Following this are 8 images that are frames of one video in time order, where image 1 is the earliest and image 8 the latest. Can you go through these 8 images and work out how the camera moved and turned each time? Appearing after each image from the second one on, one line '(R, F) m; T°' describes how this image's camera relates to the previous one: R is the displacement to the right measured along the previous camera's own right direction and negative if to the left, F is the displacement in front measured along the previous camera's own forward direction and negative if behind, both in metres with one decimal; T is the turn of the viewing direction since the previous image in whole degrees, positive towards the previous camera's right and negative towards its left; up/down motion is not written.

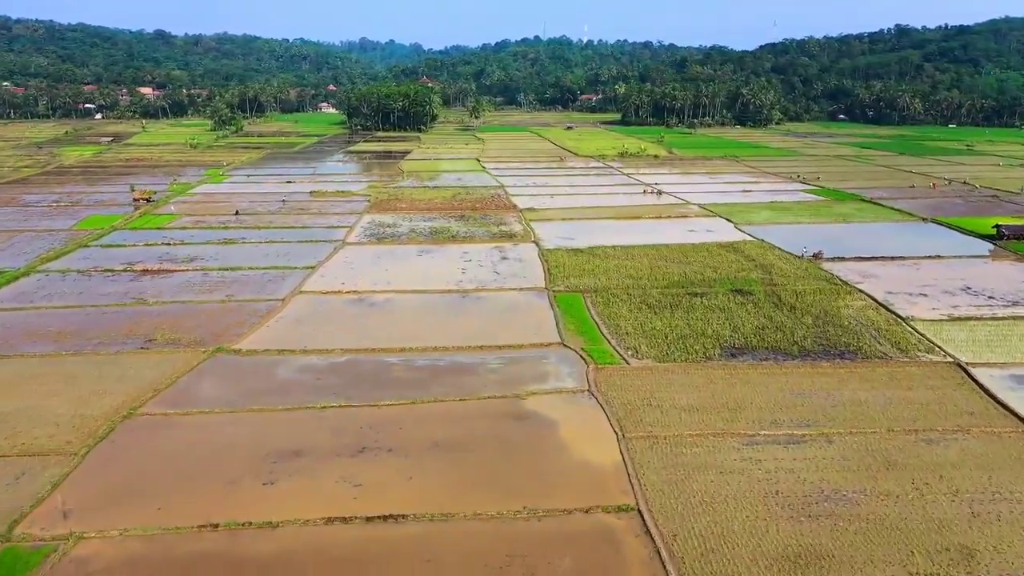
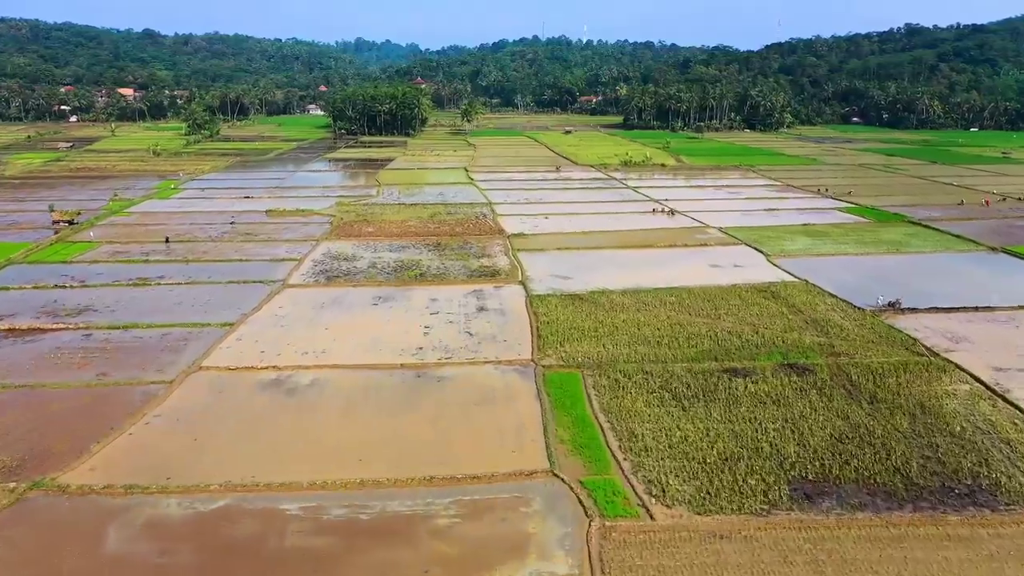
(+0.6, +6.1) m; 0°
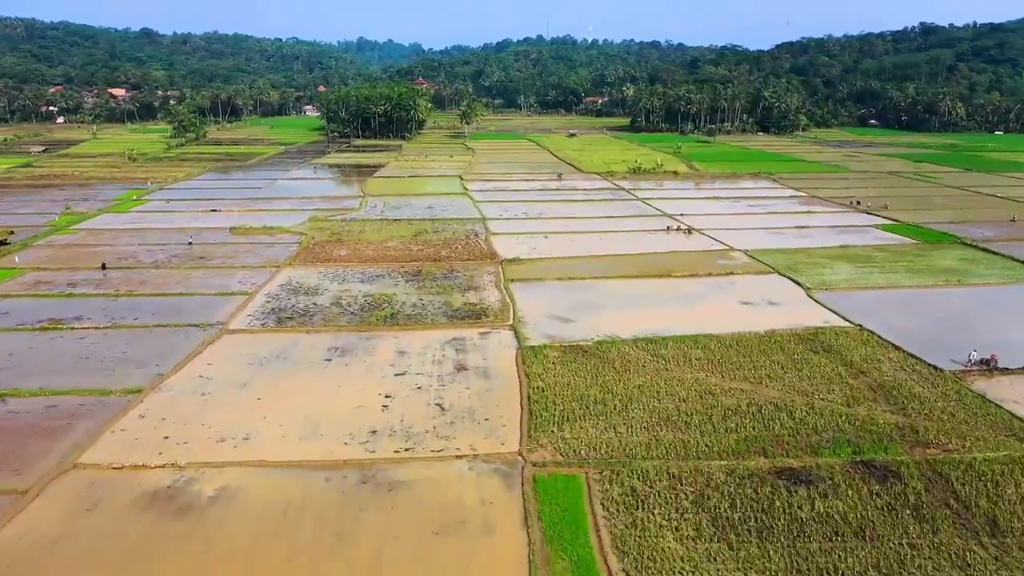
(+0.4, +4.4) m; 0°
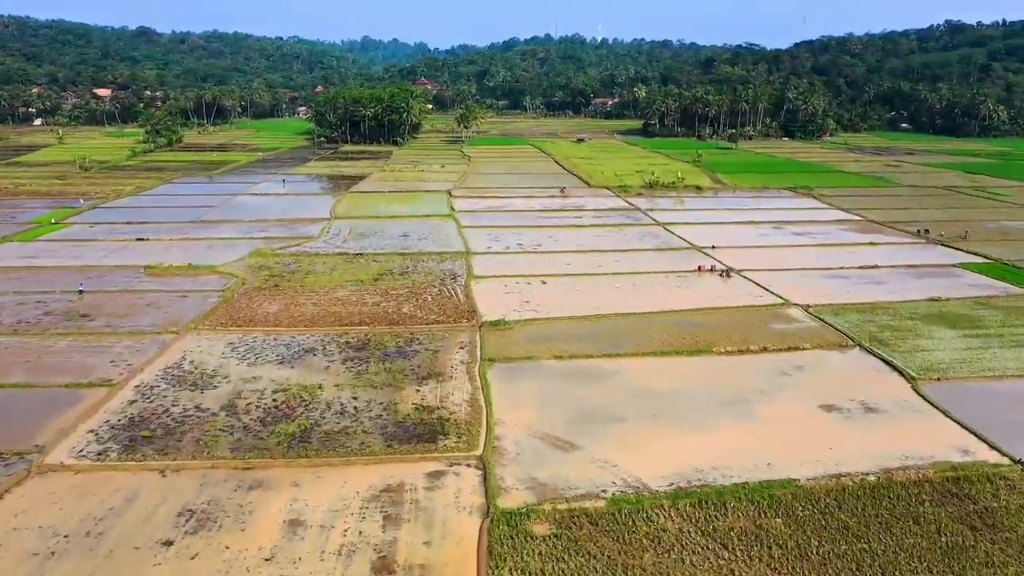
(+0.7, +7.1) m; -1°
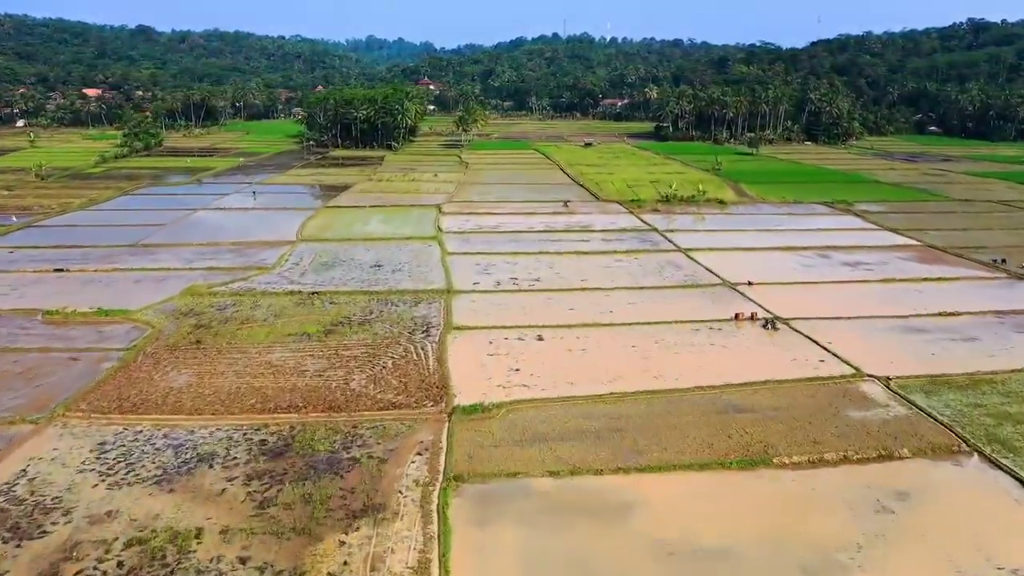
(+0.5, +5.4) m; -1°
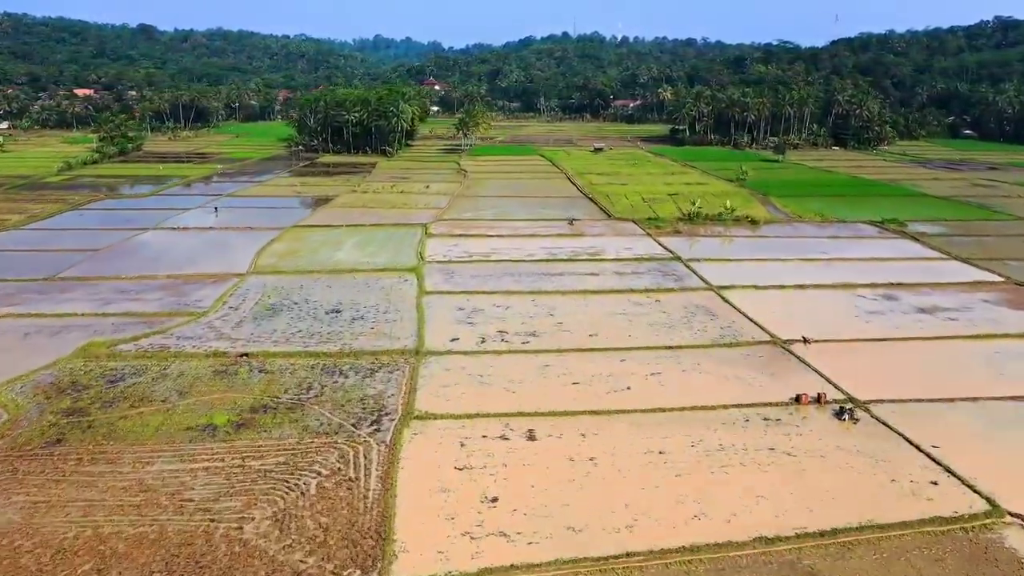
(+0.5, +5.4) m; -1°
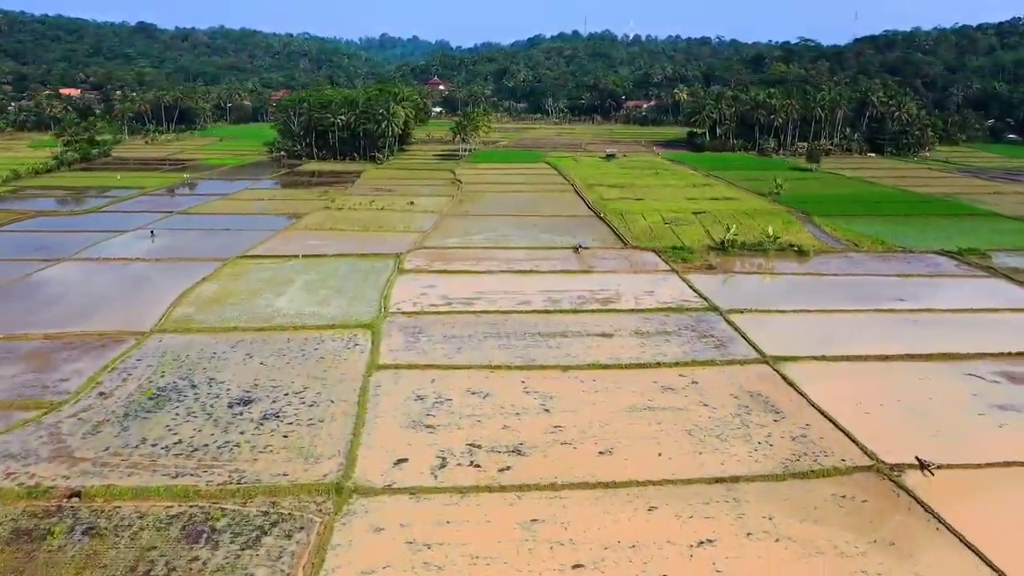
(+0.6, +6.4) m; -1°
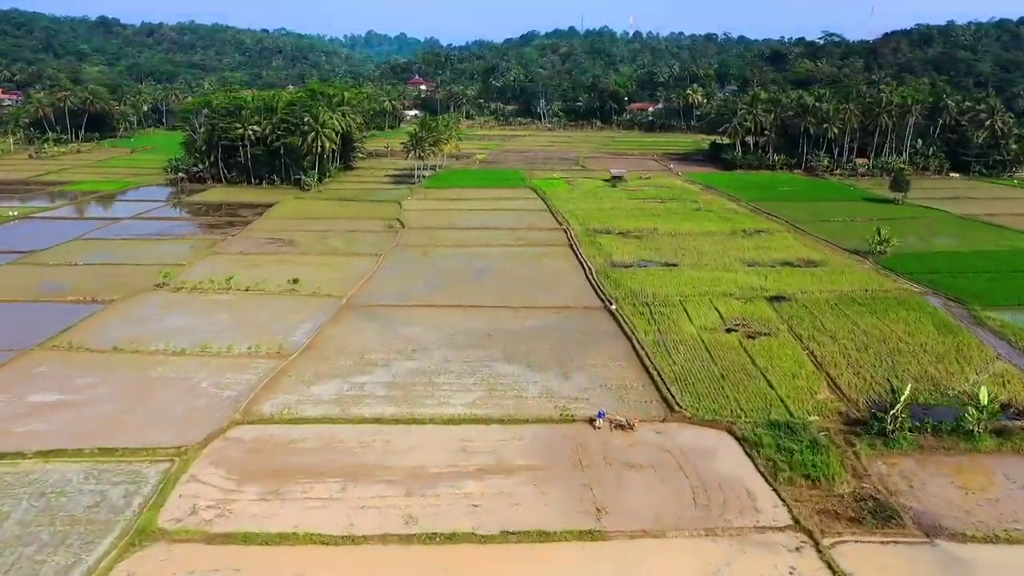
(+1.4, +15.6) m; 0°
